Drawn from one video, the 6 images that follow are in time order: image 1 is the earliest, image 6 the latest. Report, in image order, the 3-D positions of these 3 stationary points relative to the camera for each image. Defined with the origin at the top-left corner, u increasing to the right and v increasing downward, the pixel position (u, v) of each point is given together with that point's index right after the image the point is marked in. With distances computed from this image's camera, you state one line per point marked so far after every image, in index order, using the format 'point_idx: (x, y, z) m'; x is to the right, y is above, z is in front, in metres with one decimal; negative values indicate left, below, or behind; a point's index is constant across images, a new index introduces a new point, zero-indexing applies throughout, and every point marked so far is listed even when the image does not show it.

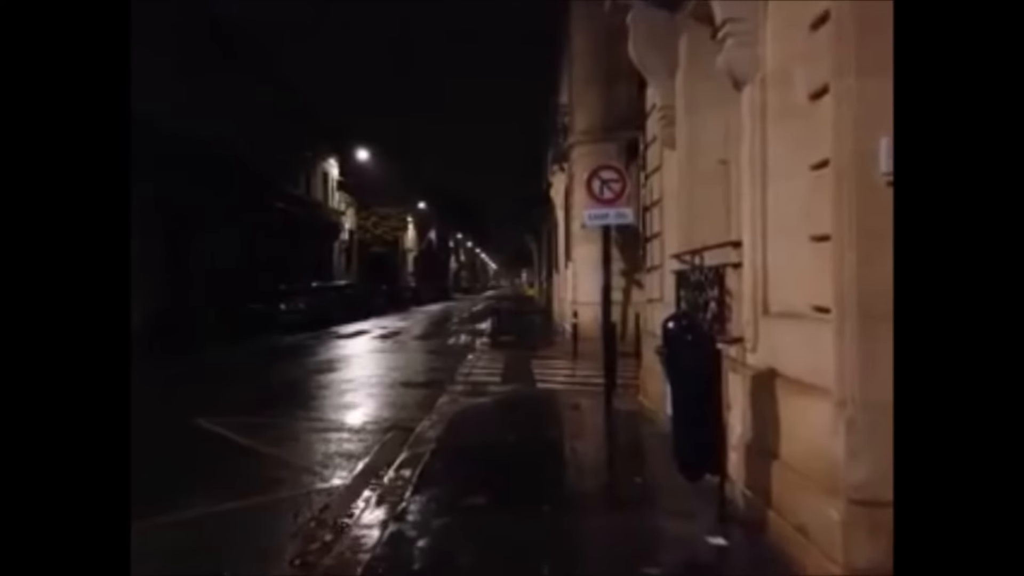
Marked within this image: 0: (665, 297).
0: (+1.9, -0.1, +12.1) m
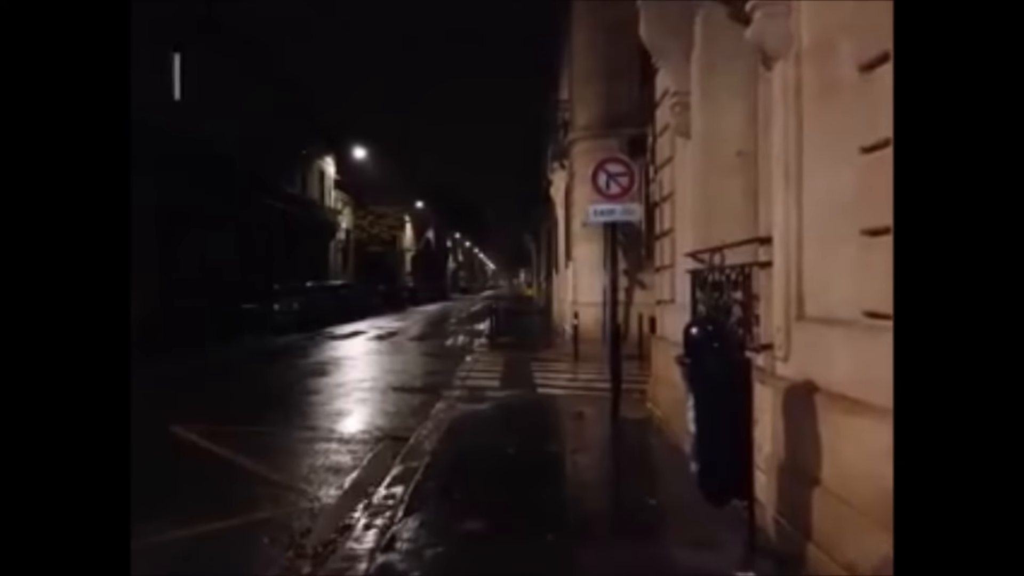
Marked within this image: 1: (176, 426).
0: (+1.9, -0.1, +11.3) m
1: (-4.8, -2.0, +14.3) m
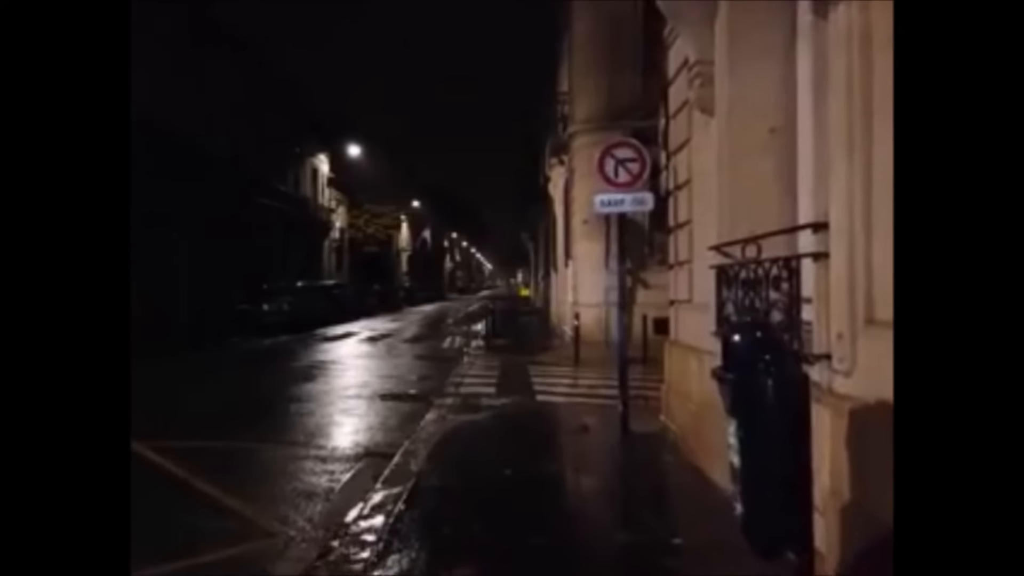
0: (+1.8, -0.1, +10.0) m
1: (-4.8, -2.0, +12.9) m
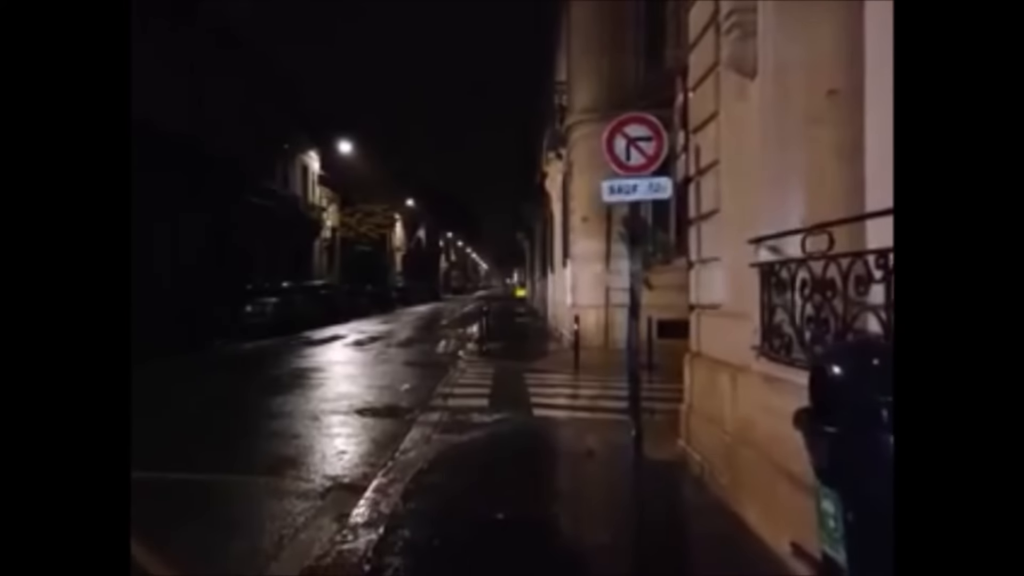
0: (+1.8, -0.1, +8.2) m
1: (-4.9, -2.0, +11.2) m
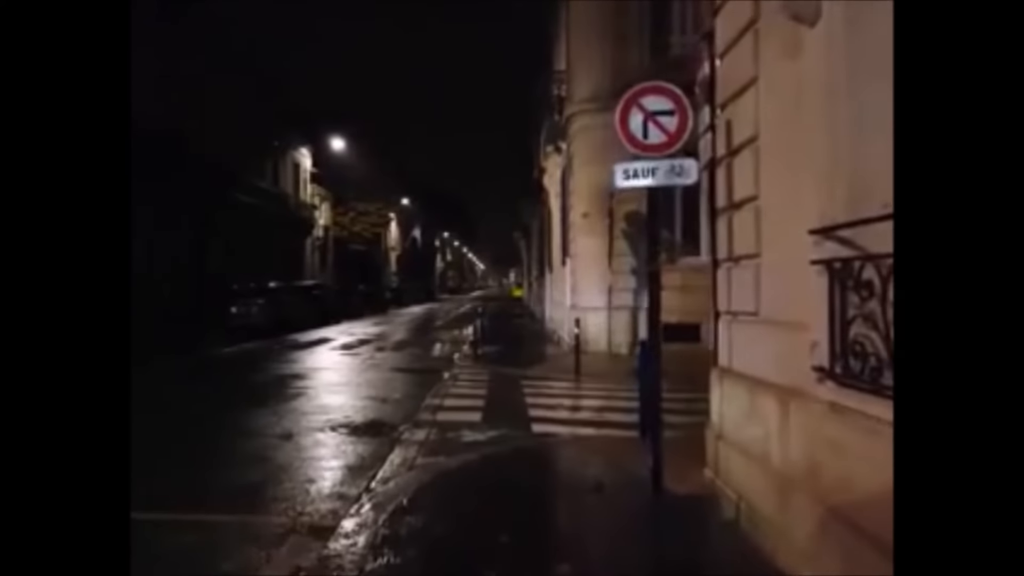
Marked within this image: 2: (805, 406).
0: (+1.8, -0.2, +6.7) m
1: (-4.9, -2.0, +9.6) m
2: (+1.7, -0.7, +6.0) m
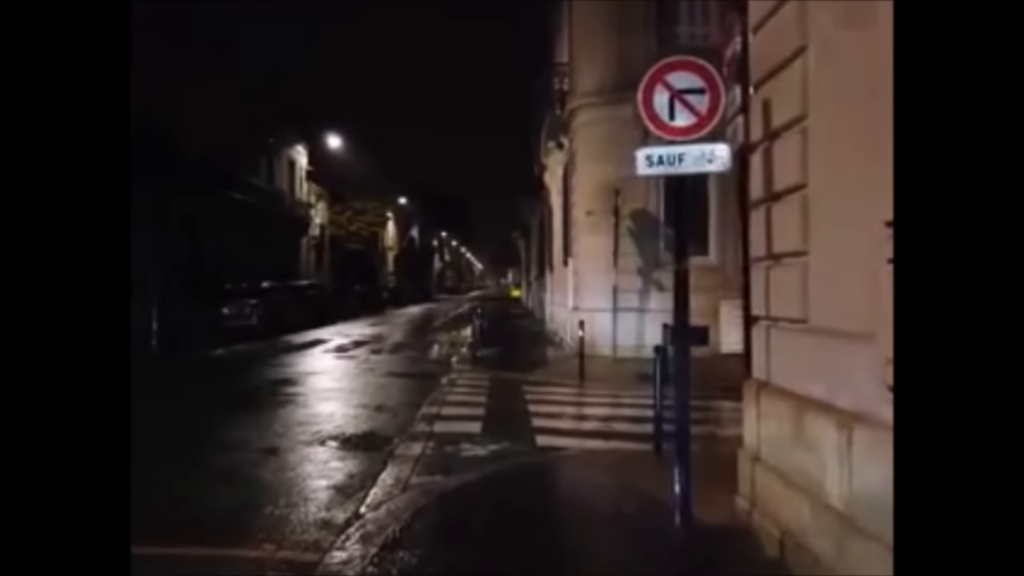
0: (+1.8, -0.2, +5.7) m
1: (-4.9, -2.0, +8.6) m
2: (+1.8, -0.7, +5.0) m
